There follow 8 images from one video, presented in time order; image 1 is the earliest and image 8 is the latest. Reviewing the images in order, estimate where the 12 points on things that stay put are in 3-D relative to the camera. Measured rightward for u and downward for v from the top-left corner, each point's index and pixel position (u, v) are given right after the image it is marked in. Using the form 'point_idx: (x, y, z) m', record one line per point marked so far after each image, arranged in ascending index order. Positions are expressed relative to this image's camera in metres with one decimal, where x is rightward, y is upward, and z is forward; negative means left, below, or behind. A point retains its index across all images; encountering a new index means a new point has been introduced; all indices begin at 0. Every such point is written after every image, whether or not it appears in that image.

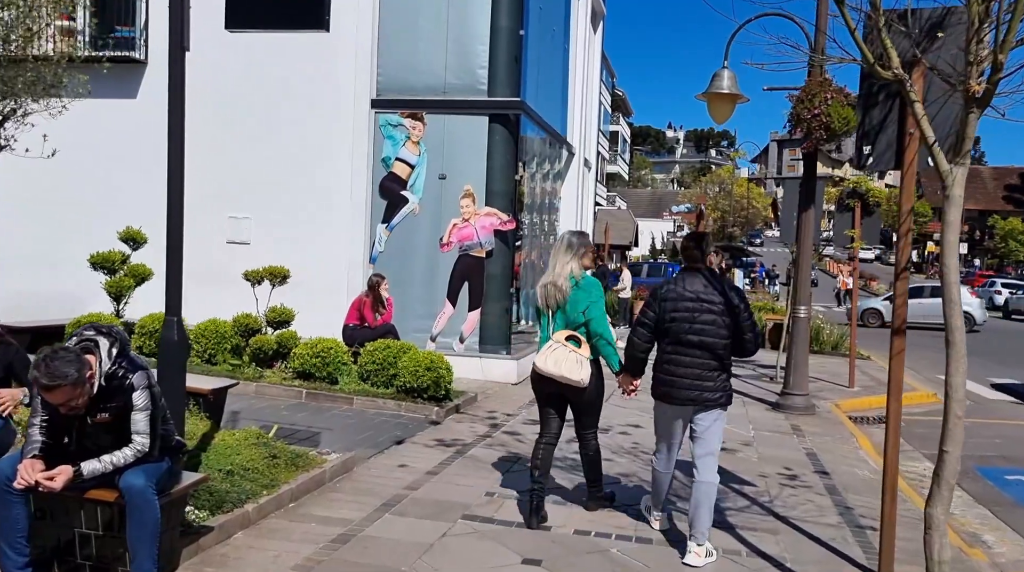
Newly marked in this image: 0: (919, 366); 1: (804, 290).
0: (+8.2, -1.7, +17.6) m
1: (+3.5, -0.1, +10.6) m
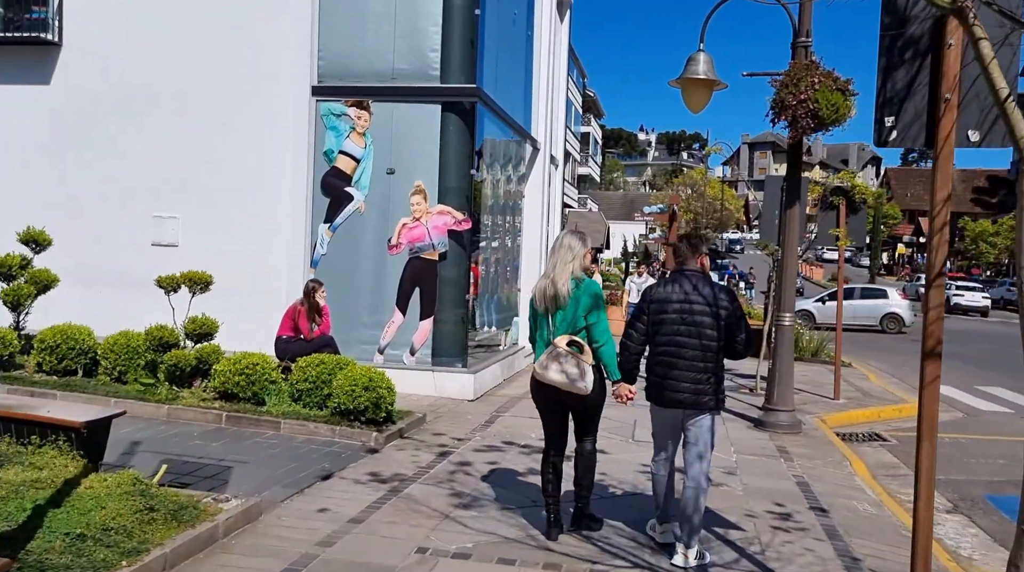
0: (+7.5, -1.7, +16.8) m
1: (+3.0, -0.1, +9.7) m
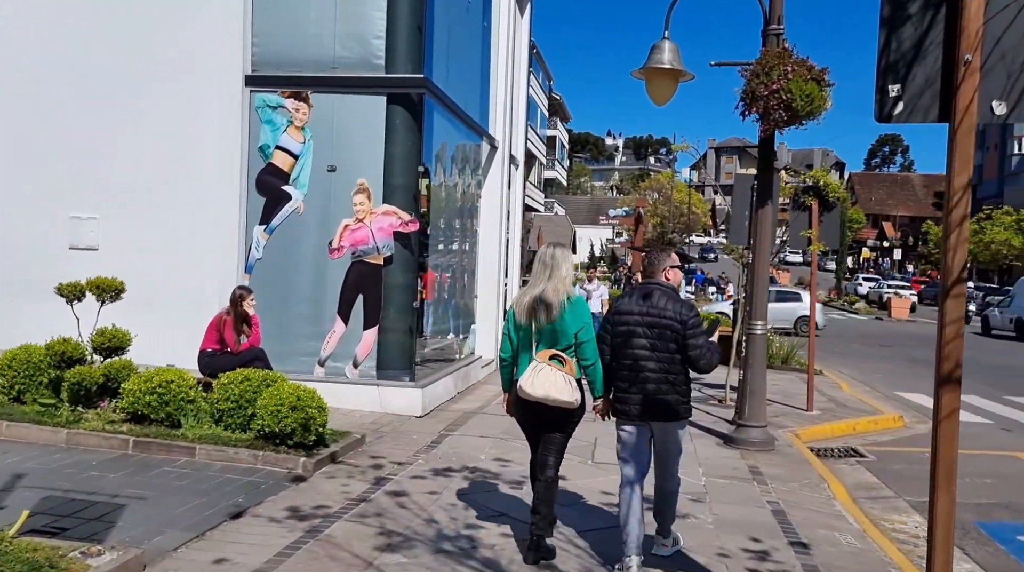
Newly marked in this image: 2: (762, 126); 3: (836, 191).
0: (+6.7, -1.8, +16.3) m
1: (+2.5, -0.2, +9.0) m
2: (+2.4, +1.5, +8.5) m
3: (+4.3, +1.2, +11.6) m
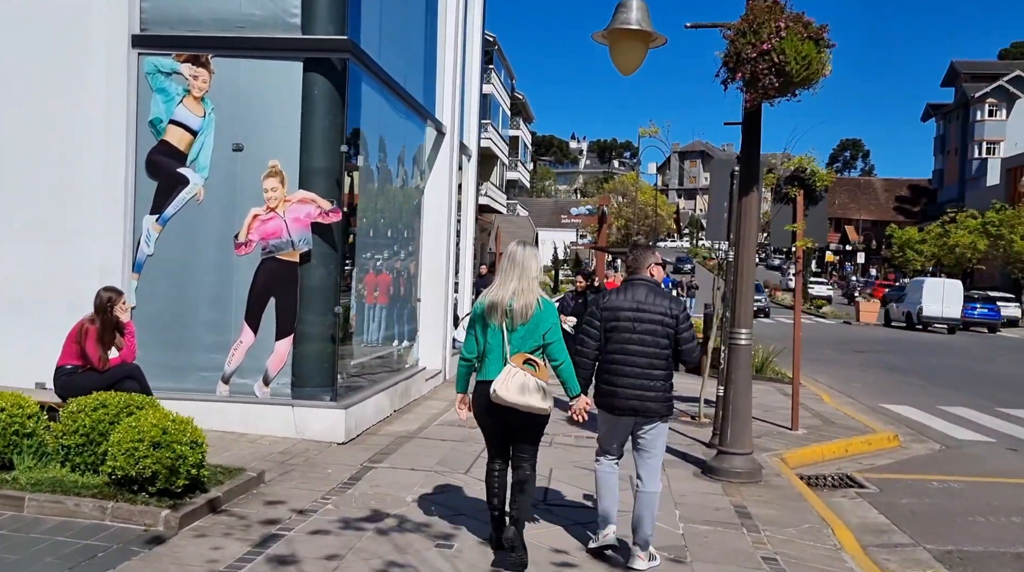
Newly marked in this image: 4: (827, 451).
0: (+5.9, -1.8, +15.1) m
1: (+2.0, -0.2, +7.6) m
2: (+1.9, +1.5, +7.1) m
3: (+3.6, +1.2, +10.3) m
4: (+3.3, -1.7, +9.4) m
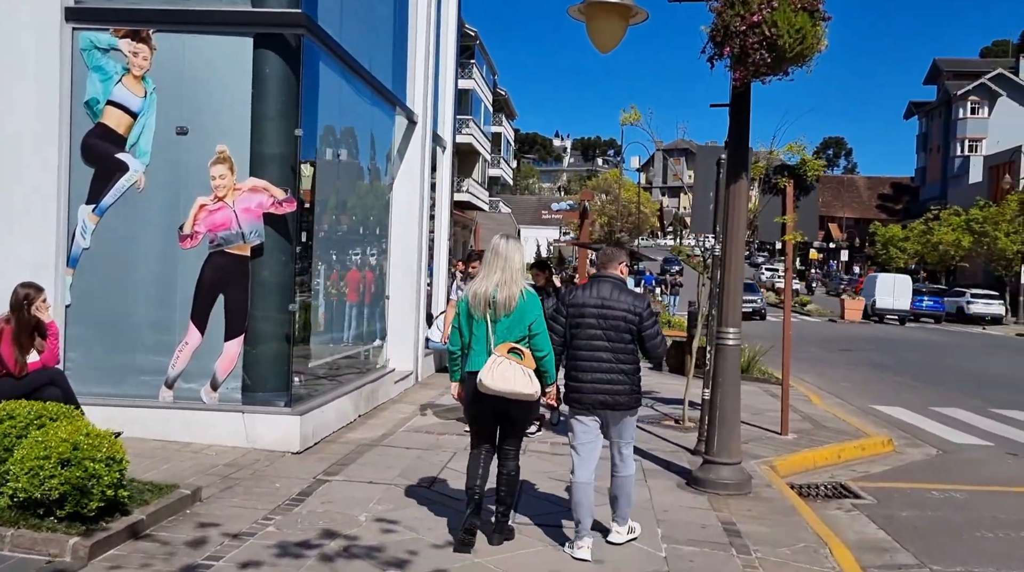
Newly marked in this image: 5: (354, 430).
0: (+5.5, -1.8, +14.5) m
1: (+1.8, -0.1, +7.0) m
2: (+1.6, +1.6, +6.5) m
3: (+3.3, +1.3, +9.8) m
4: (+3.1, -1.7, +8.8) m
5: (-1.6, -1.4, +8.8) m
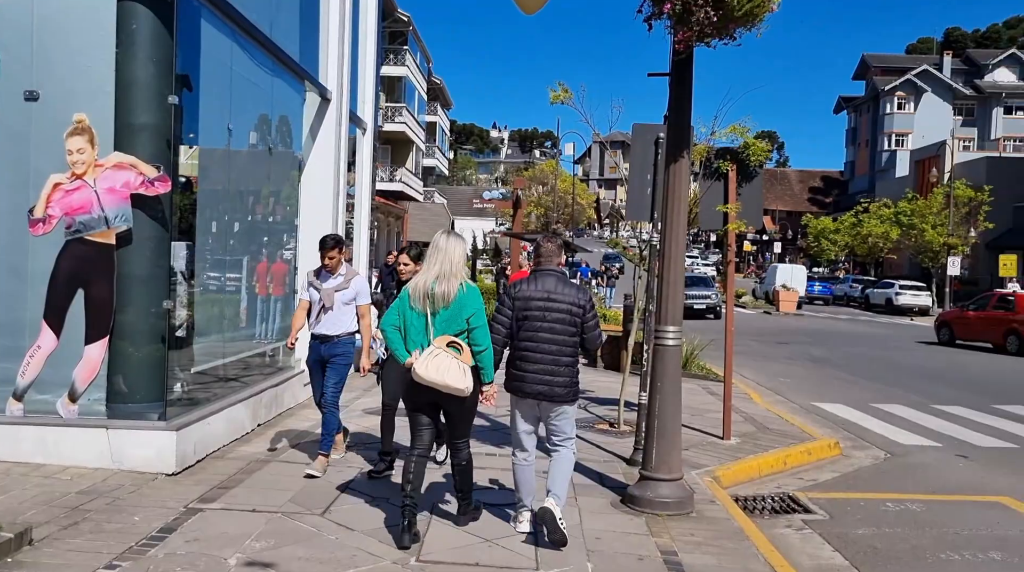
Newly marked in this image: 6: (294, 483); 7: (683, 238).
0: (+4.4, -1.7, +14.0) m
1: (+1.1, -0.1, +6.2) m
2: (+1.1, +1.6, +5.7) m
3: (+2.5, +1.3, +9.1) m
4: (+2.3, -1.6, +8.1) m
5: (-2.3, -1.4, +7.8) m
6: (-1.6, -1.4, +6.3) m
7: (+1.2, +0.3, +6.3) m
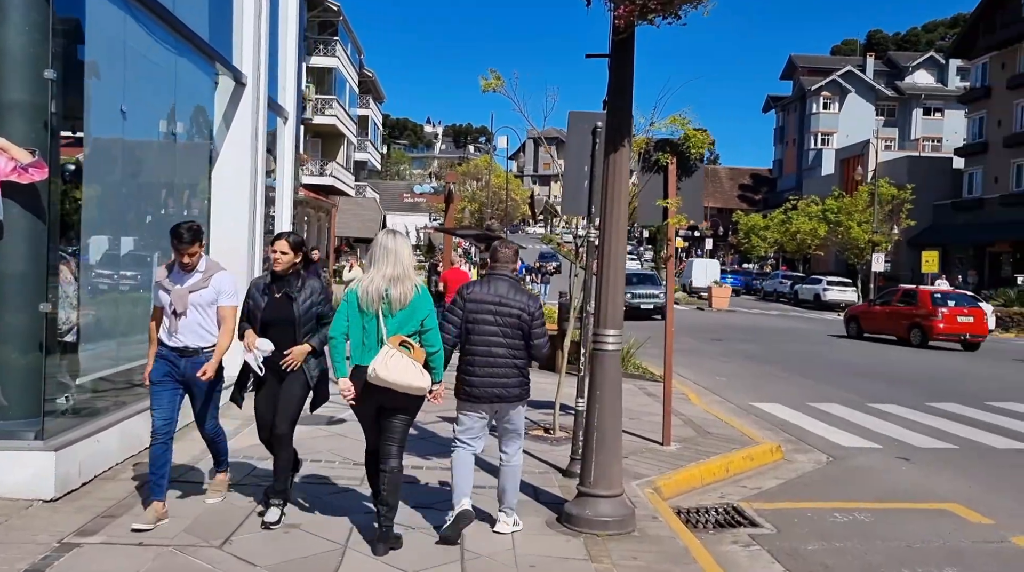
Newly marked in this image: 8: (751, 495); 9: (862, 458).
0: (+3.3, -1.6, +13.7) m
1: (+0.7, -0.1, +5.7) m
2: (+0.6, +1.6, +5.2) m
3: (+1.8, +1.4, +8.7) m
4: (+1.7, -1.6, +7.7) m
5: (-2.9, -1.4, +7.0) m
6: (-2.0, -1.4, +5.6) m
7: (+0.7, +0.3, +5.8) m
8: (+2.0, -1.8, +7.5) m
9: (+3.5, -1.7, +8.9) m
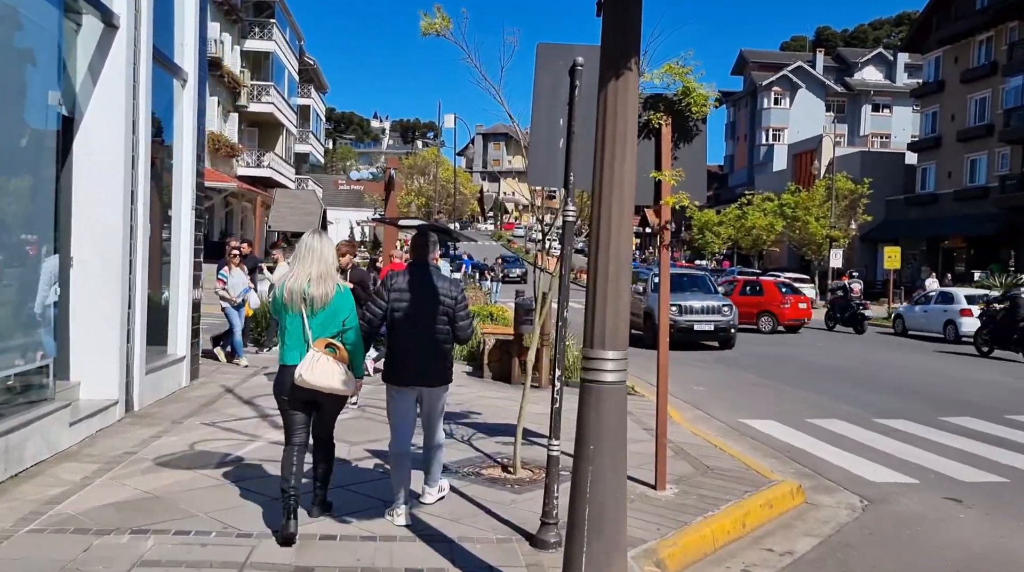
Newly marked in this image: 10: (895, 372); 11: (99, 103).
0: (+2.6, -1.6, +11.9) m
1: (+0.4, -0.1, +3.7) m
2: (+0.4, +1.6, +3.2) m
3: (+1.4, +1.4, +6.7) m
4: (+1.4, -1.6, +5.8) m
5: (-3.2, -1.4, +4.8) m
6: (-2.2, -1.4, +3.5) m
7: (+0.5, +0.4, +3.8) m
8: (+1.7, -1.7, +5.6) m
9: (+3.1, -1.7, +7.1) m
10: (+7.0, -1.6, +16.2) m
11: (-3.8, +1.7, +8.1) m
